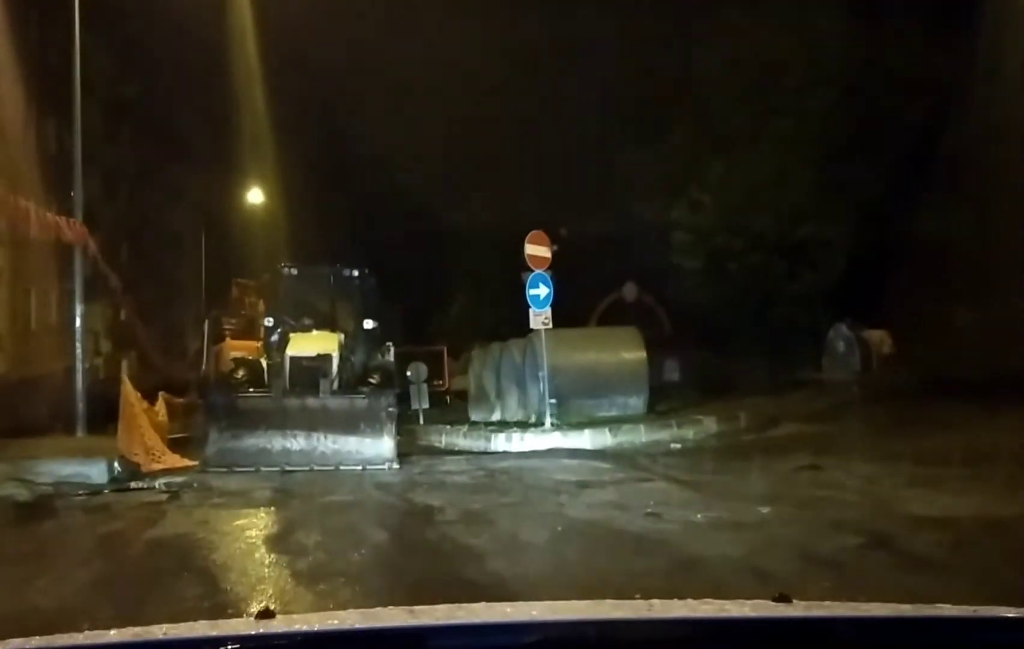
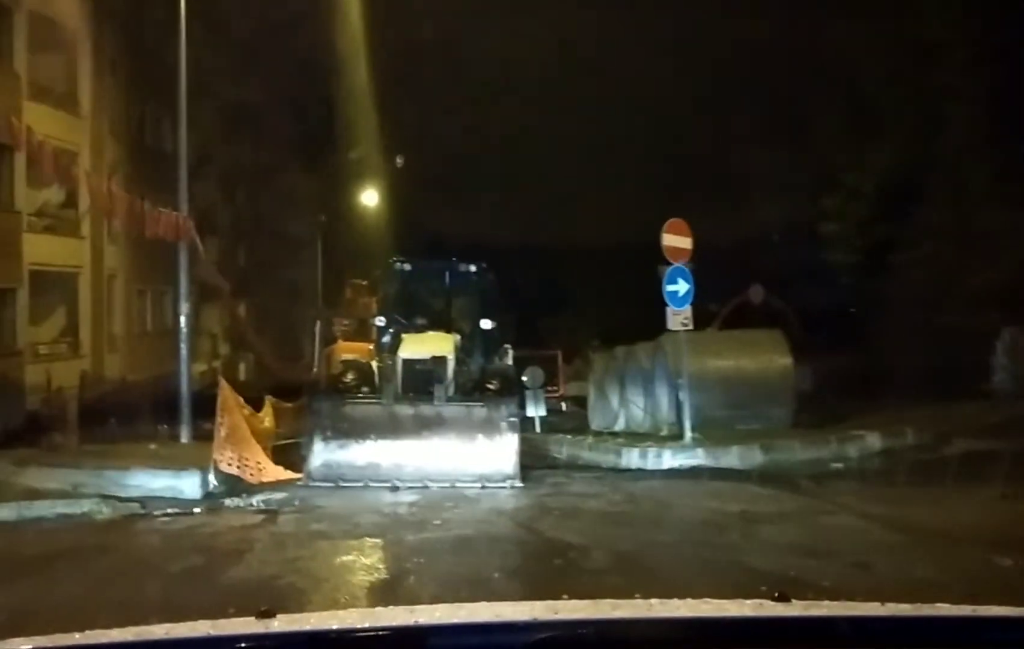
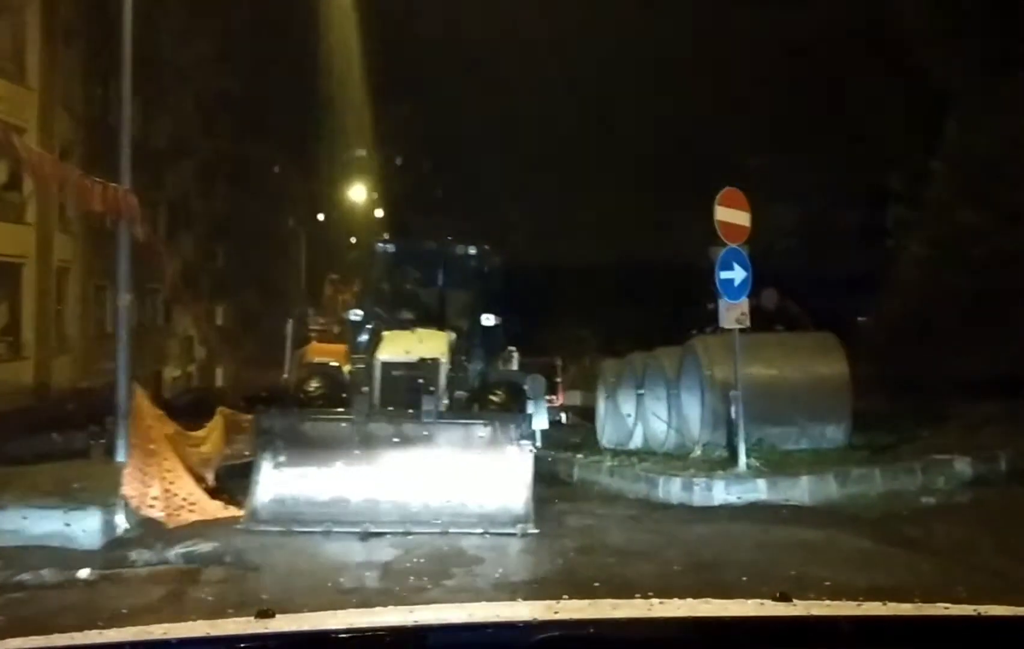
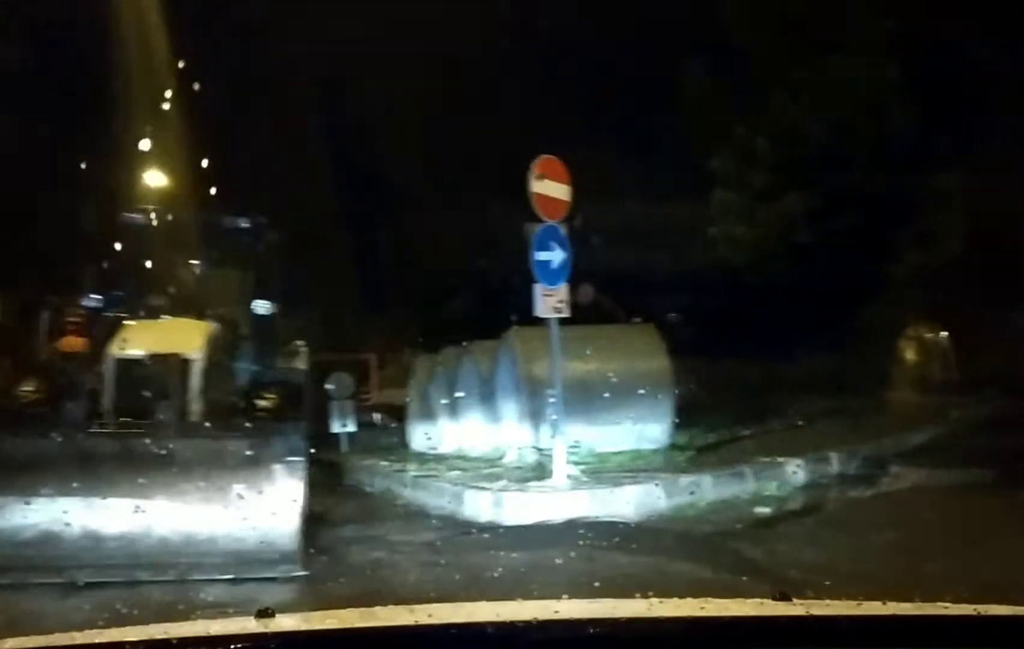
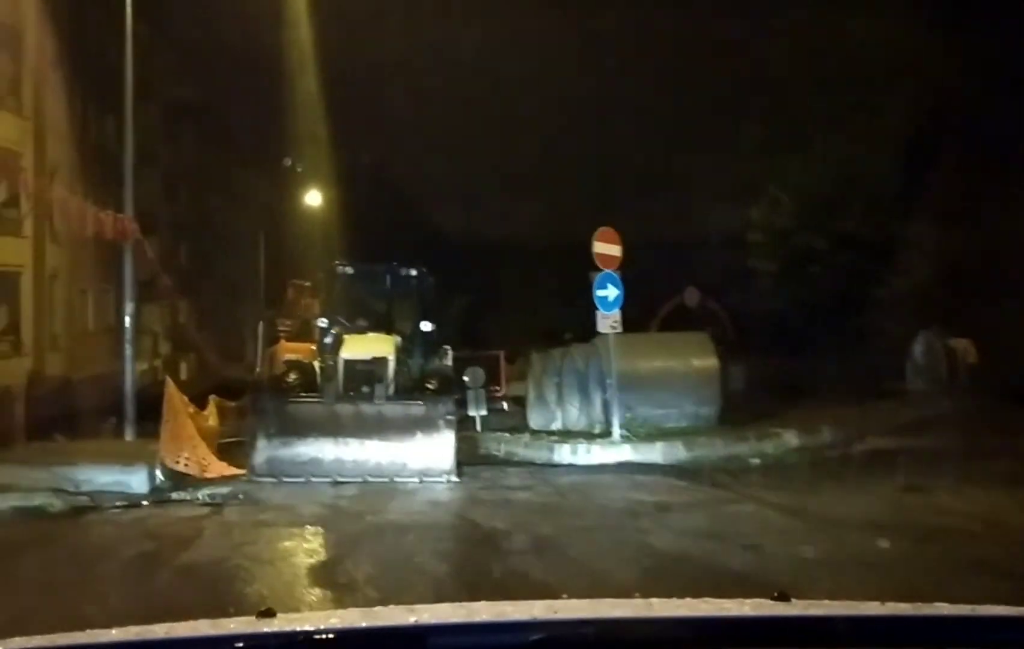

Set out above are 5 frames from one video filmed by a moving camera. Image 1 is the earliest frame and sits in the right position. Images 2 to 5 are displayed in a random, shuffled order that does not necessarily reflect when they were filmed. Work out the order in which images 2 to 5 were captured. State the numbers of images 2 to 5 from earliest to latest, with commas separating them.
5, 2, 3, 4
